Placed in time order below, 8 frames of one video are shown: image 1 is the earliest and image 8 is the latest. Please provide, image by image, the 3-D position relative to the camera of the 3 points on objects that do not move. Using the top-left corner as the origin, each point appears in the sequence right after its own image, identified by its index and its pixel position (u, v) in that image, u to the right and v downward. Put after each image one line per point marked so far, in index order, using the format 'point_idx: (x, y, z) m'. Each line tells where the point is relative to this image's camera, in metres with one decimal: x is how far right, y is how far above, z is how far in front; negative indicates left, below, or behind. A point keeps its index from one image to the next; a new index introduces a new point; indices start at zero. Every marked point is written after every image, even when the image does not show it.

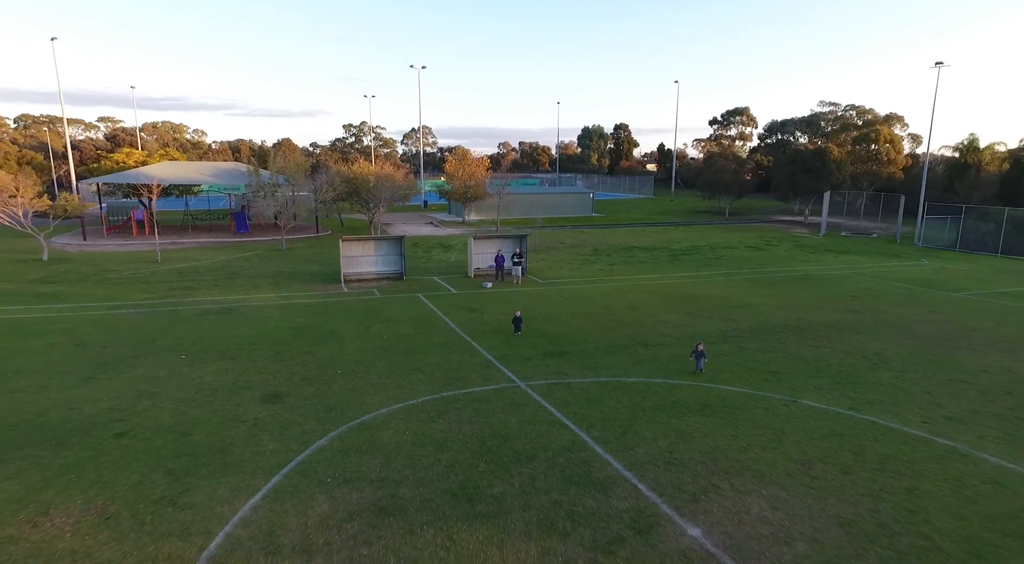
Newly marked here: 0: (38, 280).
0: (-15.2, +0.1, +19.4) m
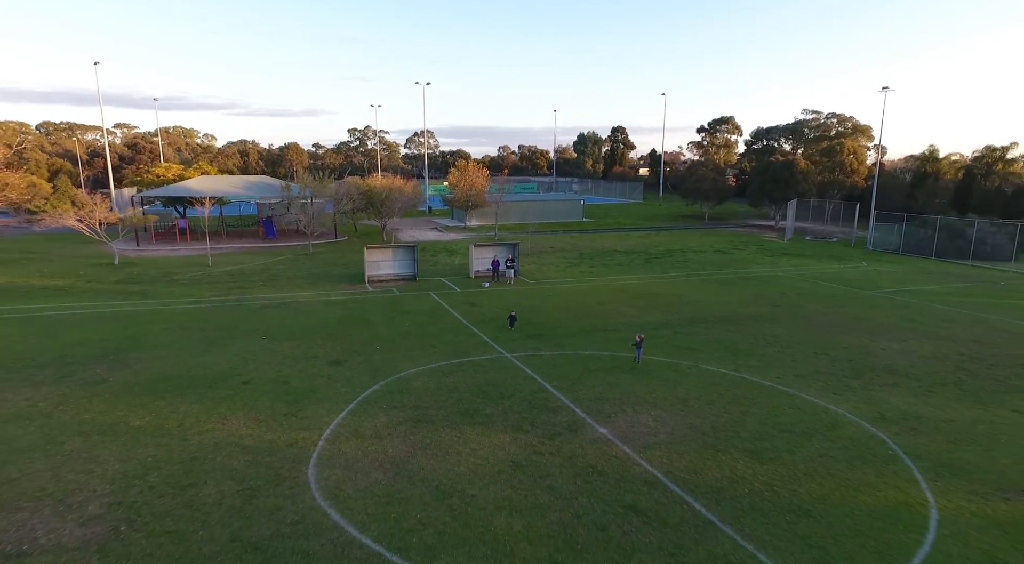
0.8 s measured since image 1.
0: (-15.5, +0.1, +23.9) m
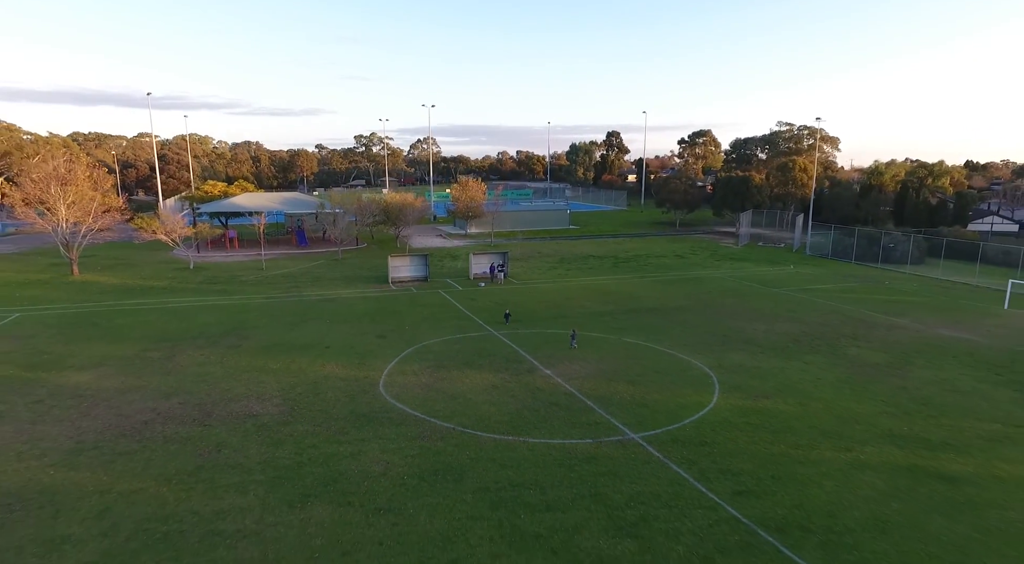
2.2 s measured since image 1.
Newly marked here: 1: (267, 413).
0: (-16.0, 0.0, +31.3) m
1: (-5.8, -3.0, +14.4) m
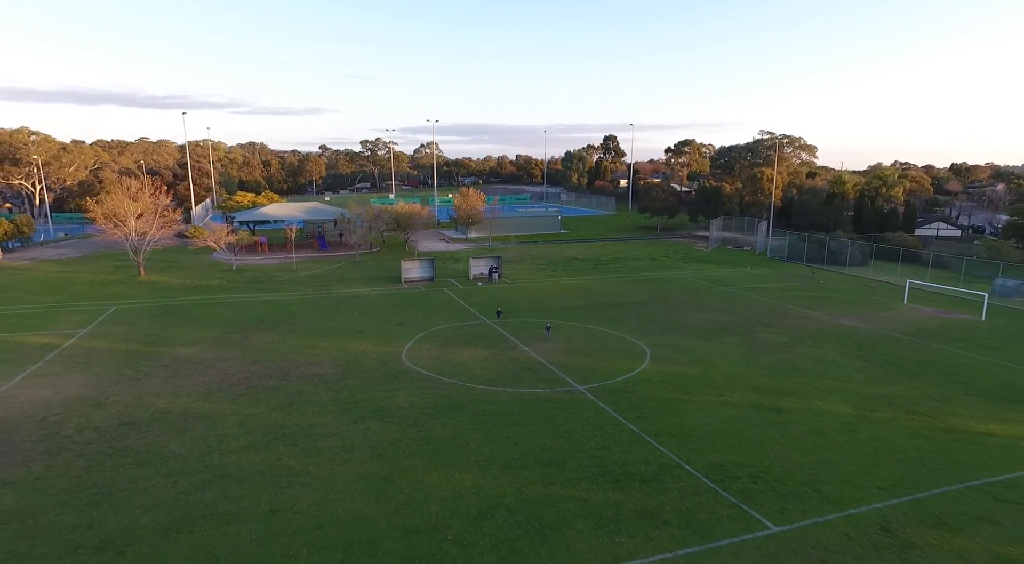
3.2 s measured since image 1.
0: (-16.5, +0.1, +37.6) m
1: (-6.3, -3.1, +20.6) m
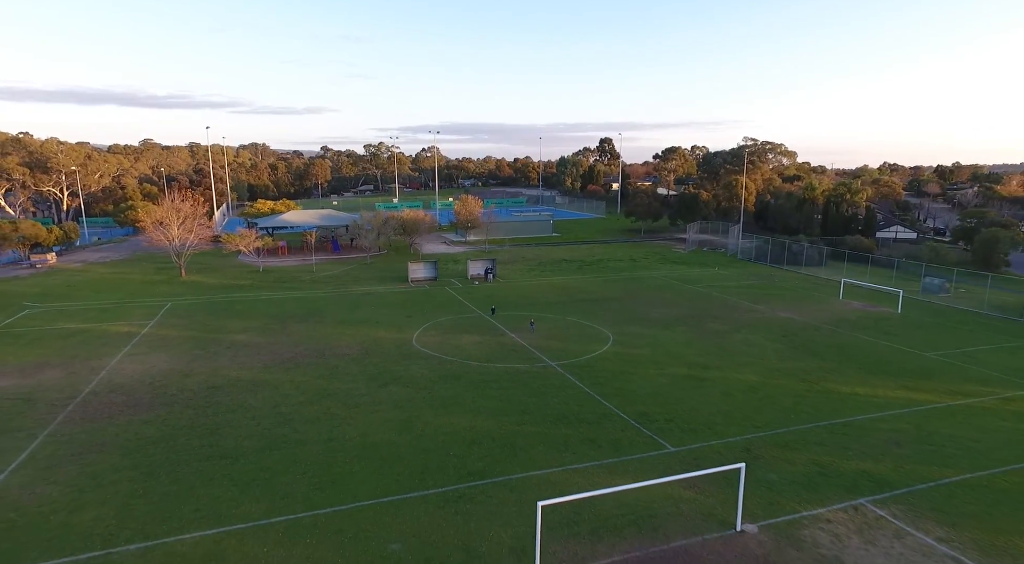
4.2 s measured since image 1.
0: (-17.0, +0.1, +43.1) m
1: (-6.8, -3.0, +26.2) m
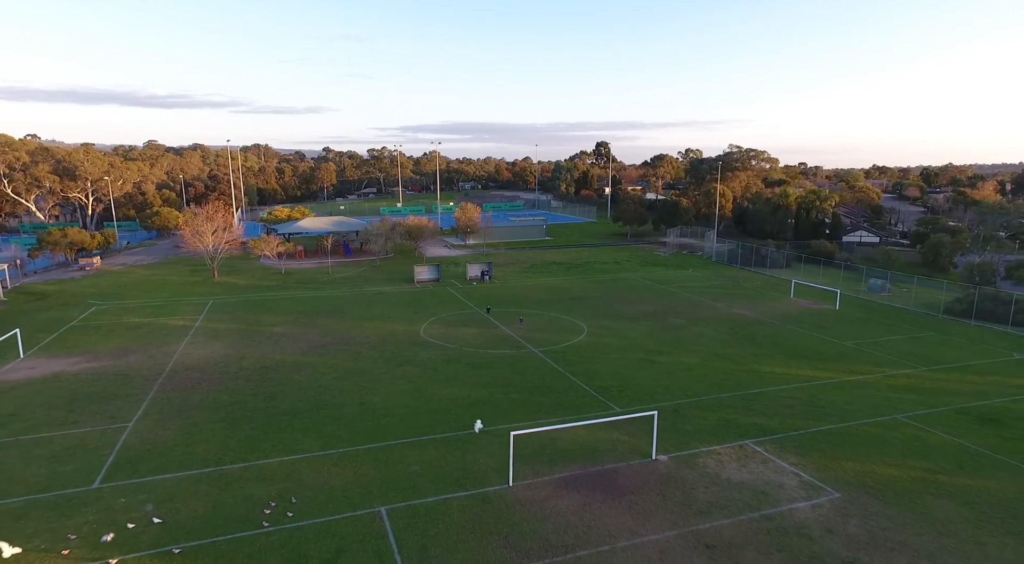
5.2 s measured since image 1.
0: (-17.5, 0.0, +48.8) m
1: (-7.3, -3.1, +31.9) m
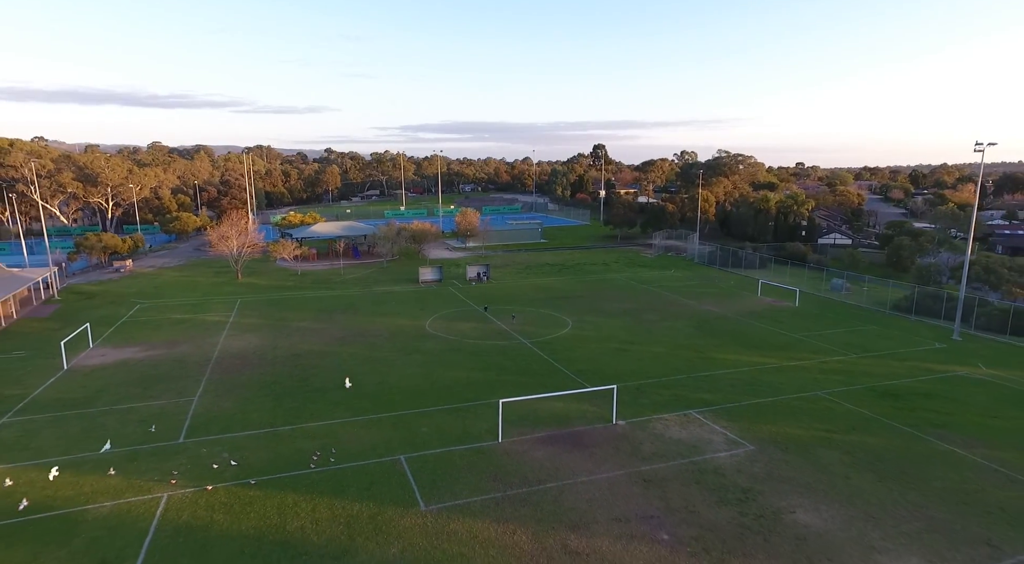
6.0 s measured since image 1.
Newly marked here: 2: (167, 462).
0: (-17.8, 0.0, +53.8) m
1: (-7.7, -3.2, +36.9) m
2: (-11.2, -5.8, +19.7) m
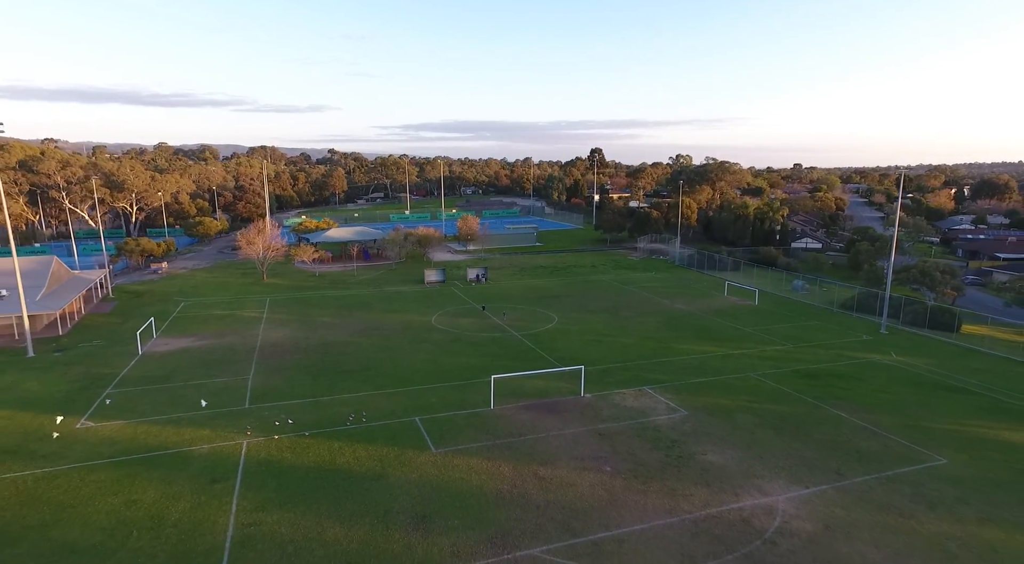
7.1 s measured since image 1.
0: (-18.3, -0.1, +60.2) m
1: (-8.2, -3.3, +43.3) m
2: (-11.7, -6.0, +26.2) m
